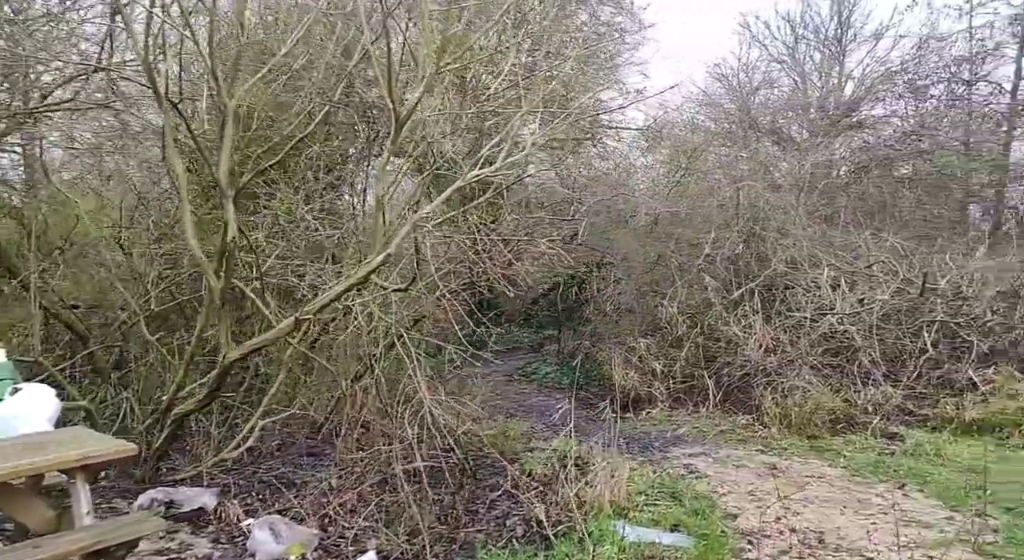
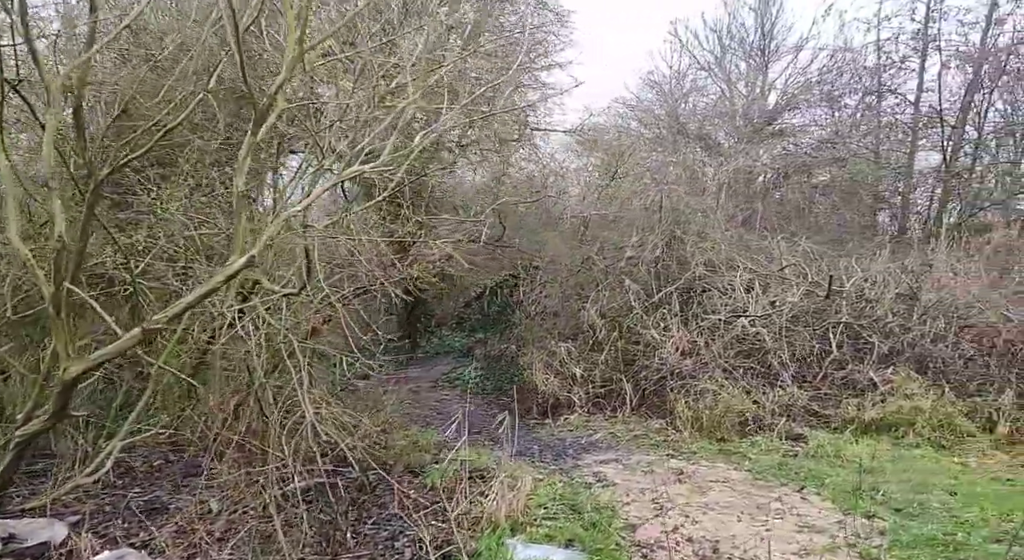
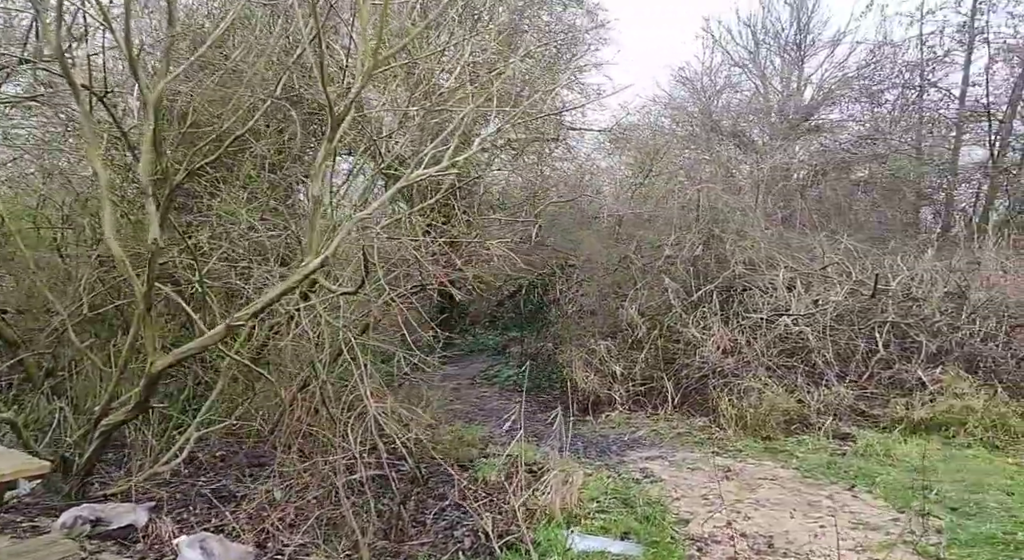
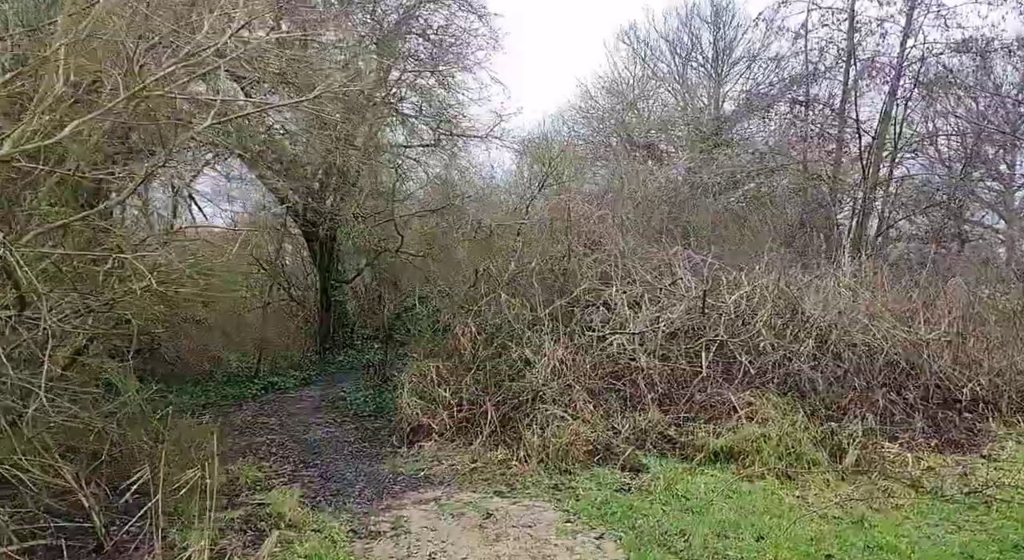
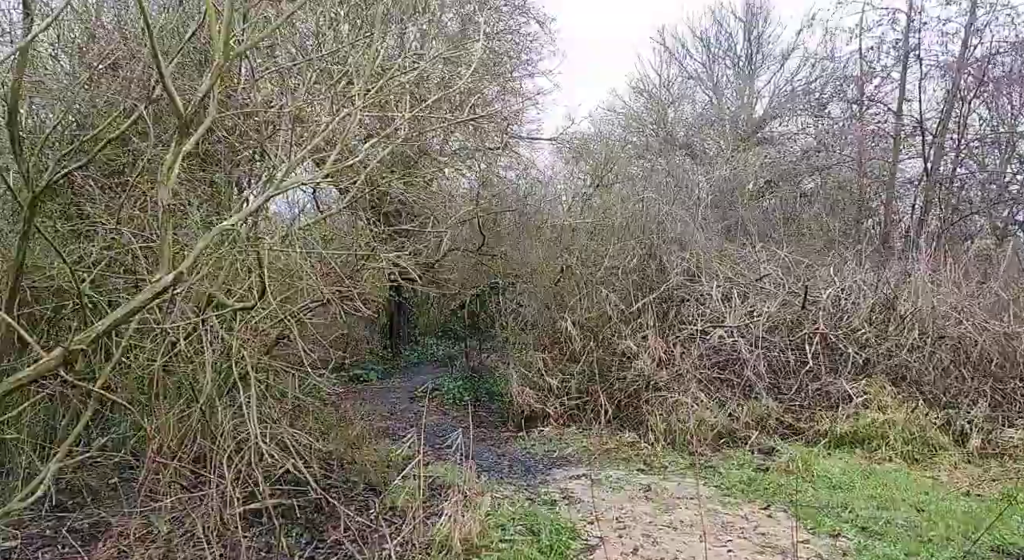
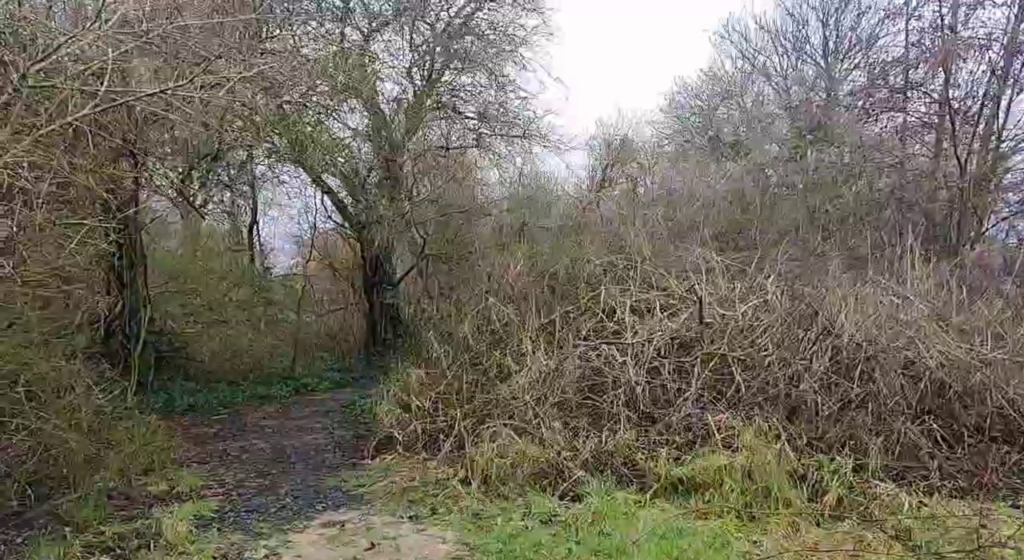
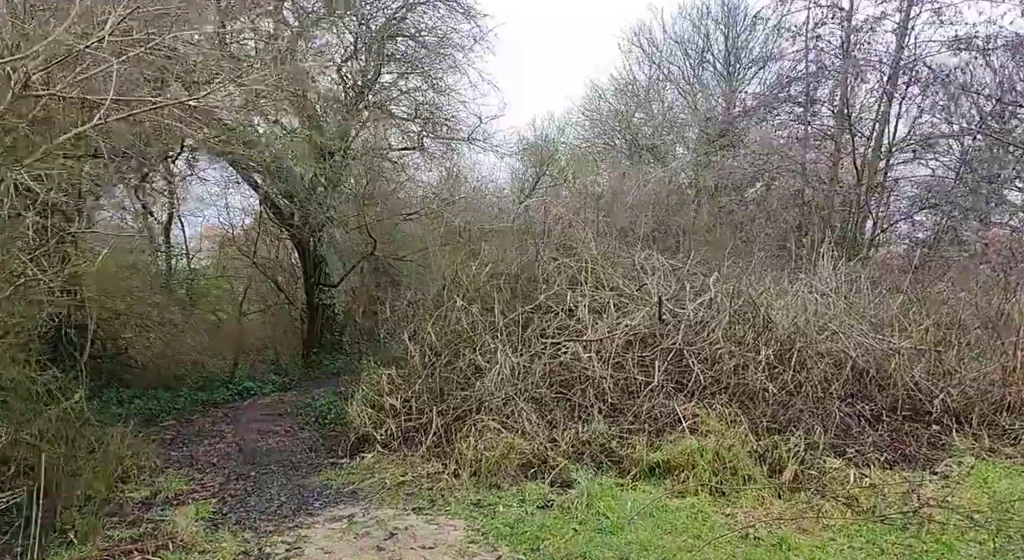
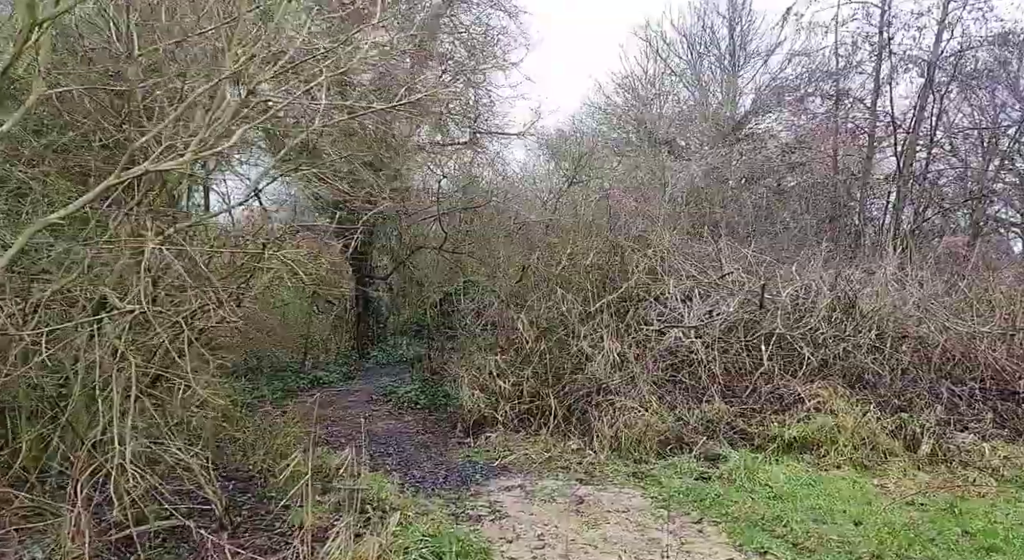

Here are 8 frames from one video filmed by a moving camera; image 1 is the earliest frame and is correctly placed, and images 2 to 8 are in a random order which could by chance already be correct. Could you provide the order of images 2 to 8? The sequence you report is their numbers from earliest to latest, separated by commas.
3, 2, 5, 8, 4, 7, 6
